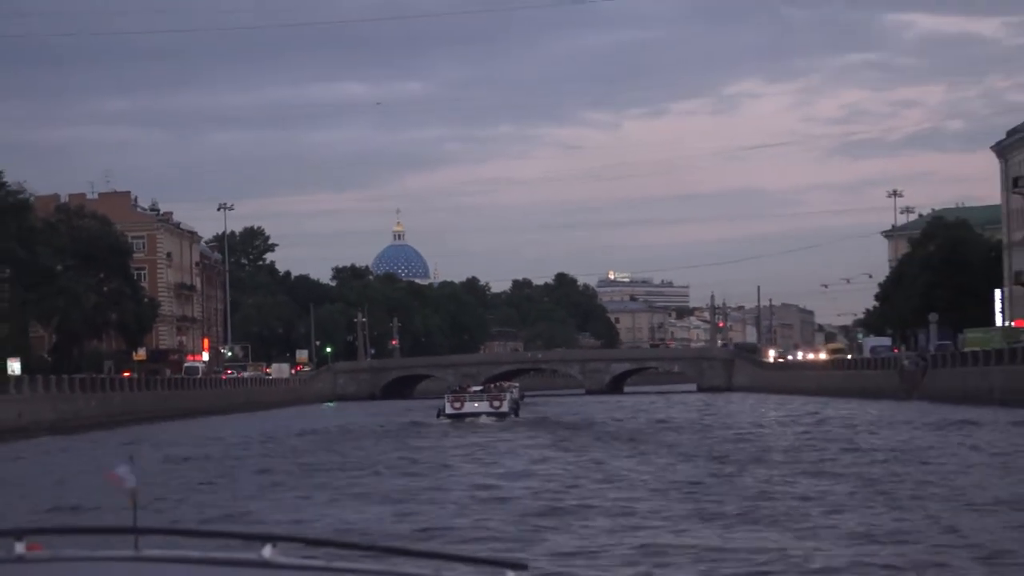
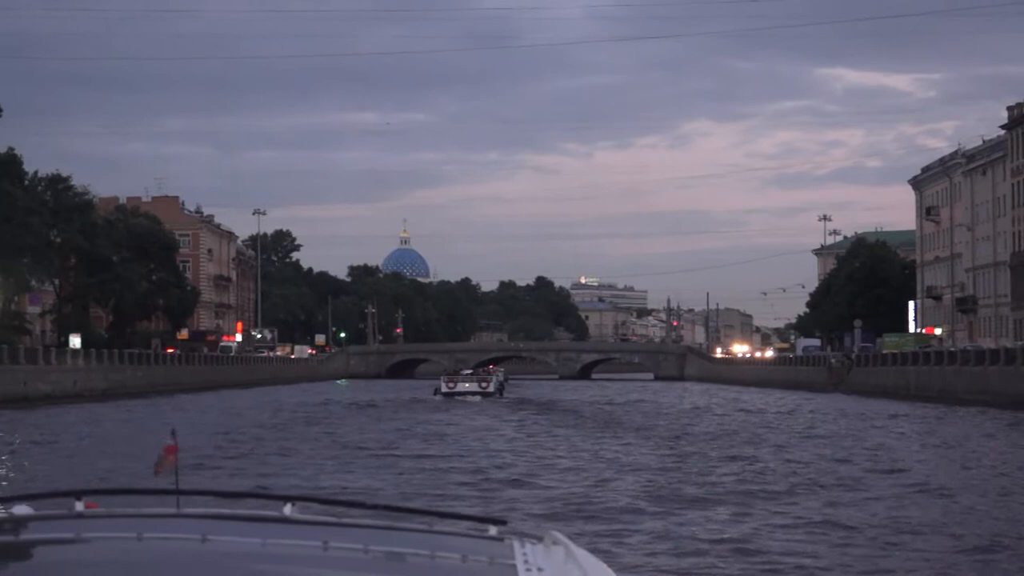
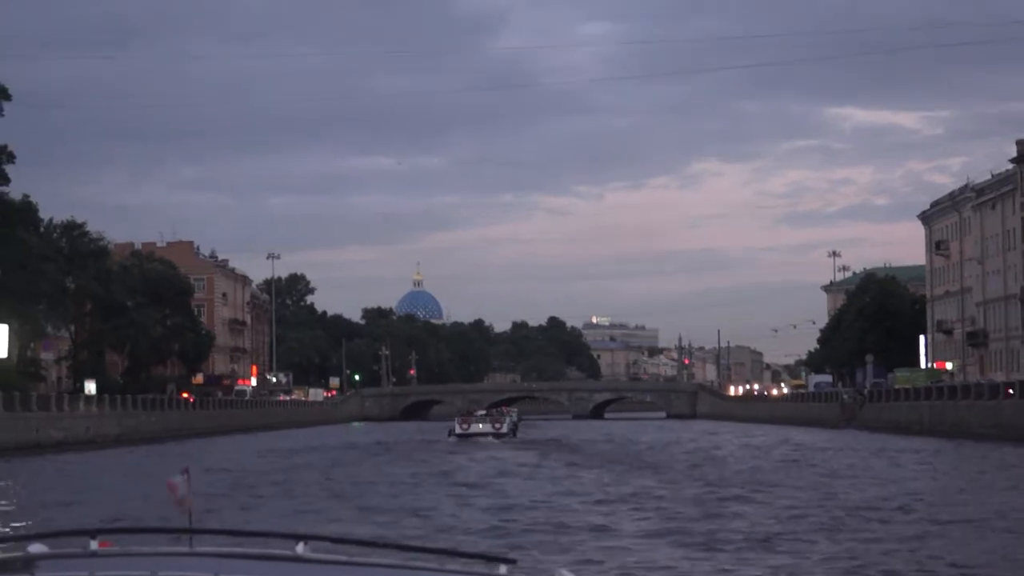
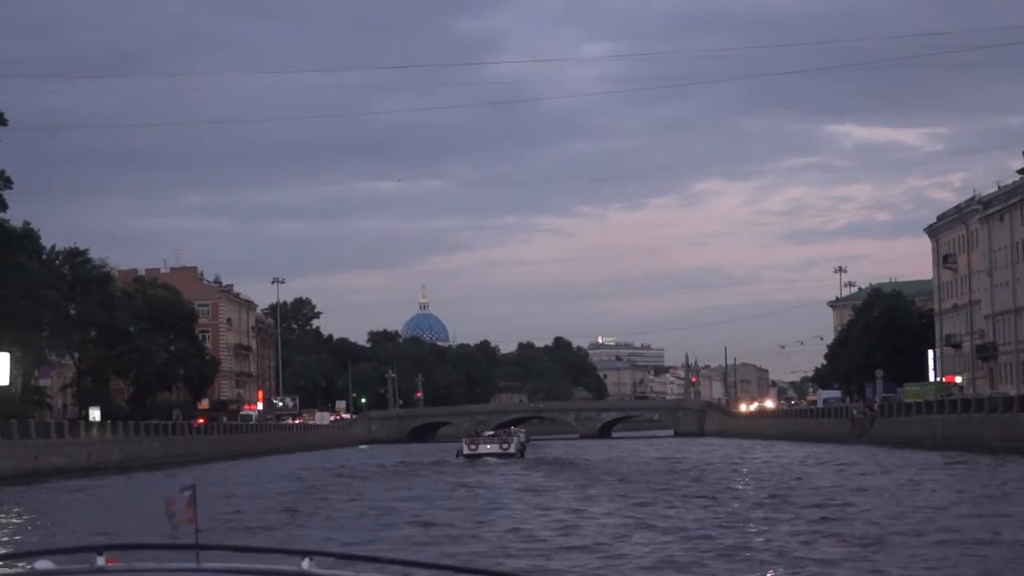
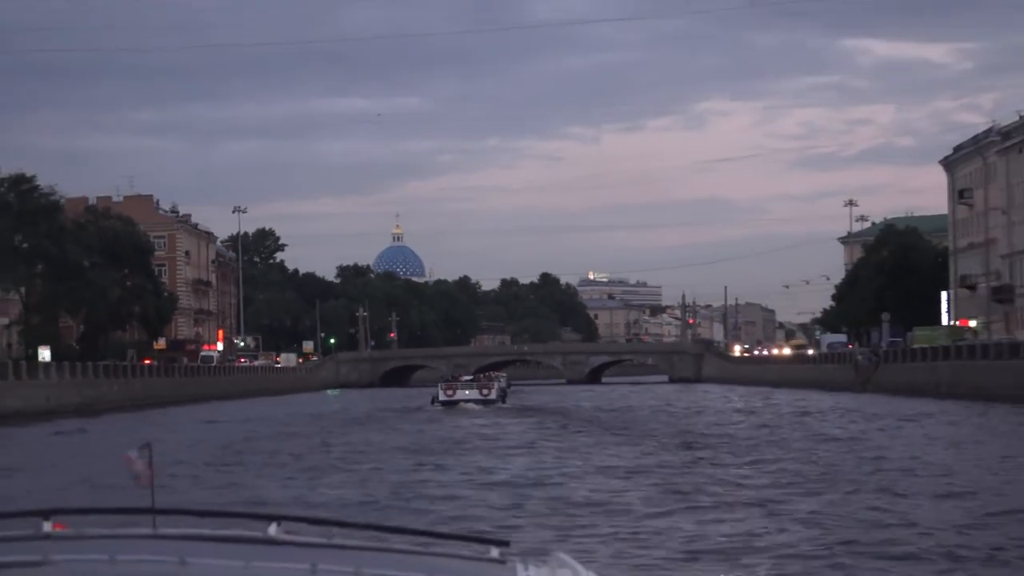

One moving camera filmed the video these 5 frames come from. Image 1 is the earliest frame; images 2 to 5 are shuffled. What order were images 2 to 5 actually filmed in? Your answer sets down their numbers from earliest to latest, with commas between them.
5, 2, 3, 4
